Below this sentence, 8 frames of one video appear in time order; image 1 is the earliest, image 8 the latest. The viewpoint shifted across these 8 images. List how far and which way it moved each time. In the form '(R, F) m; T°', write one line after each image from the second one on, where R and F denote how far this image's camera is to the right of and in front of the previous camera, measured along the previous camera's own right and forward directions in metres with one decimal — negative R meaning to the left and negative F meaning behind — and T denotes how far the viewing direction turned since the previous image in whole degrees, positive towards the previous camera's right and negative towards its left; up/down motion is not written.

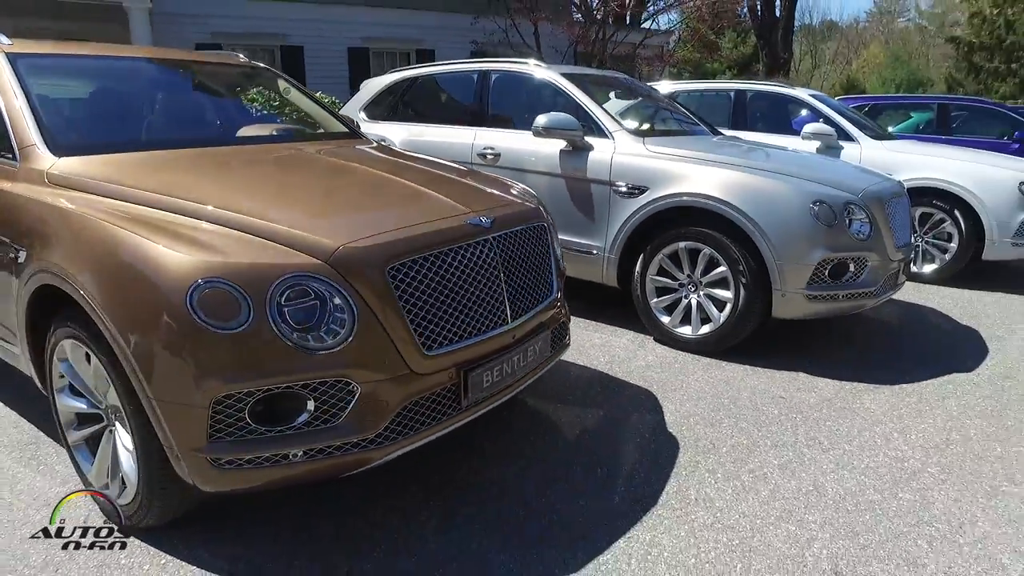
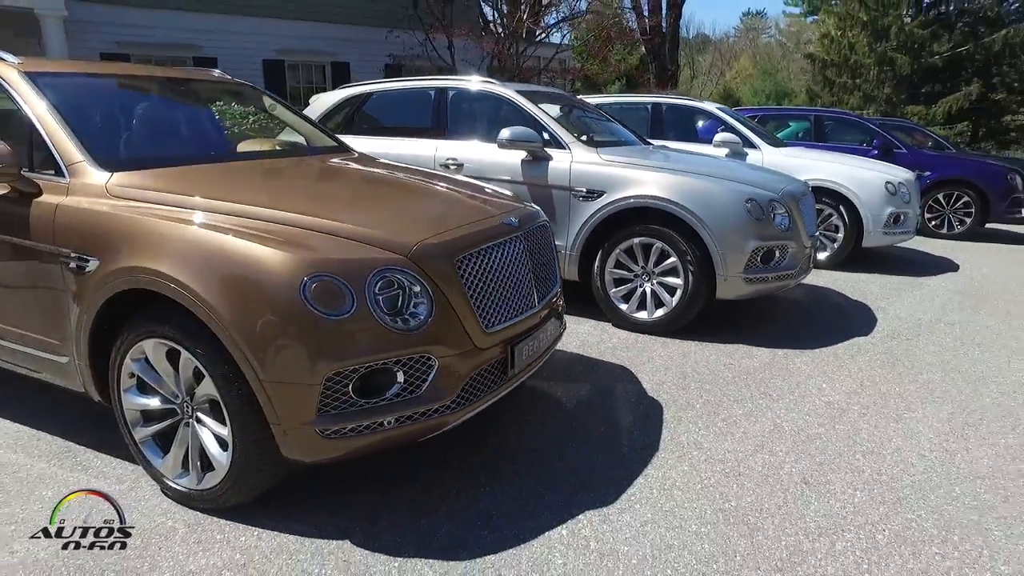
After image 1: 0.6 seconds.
(-0.6, -0.4) m; +9°
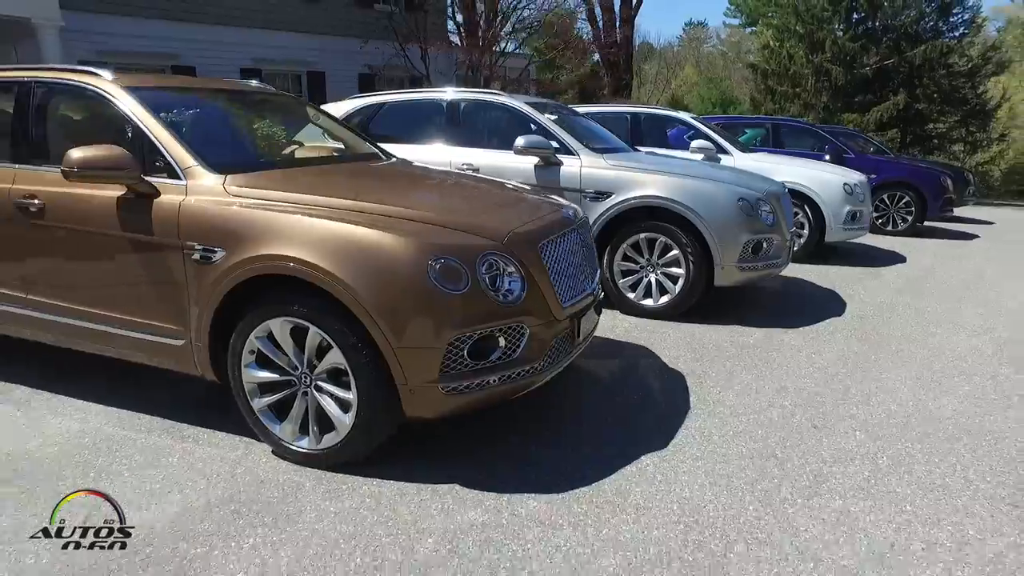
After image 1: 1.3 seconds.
(-0.6, -0.5) m; +5°
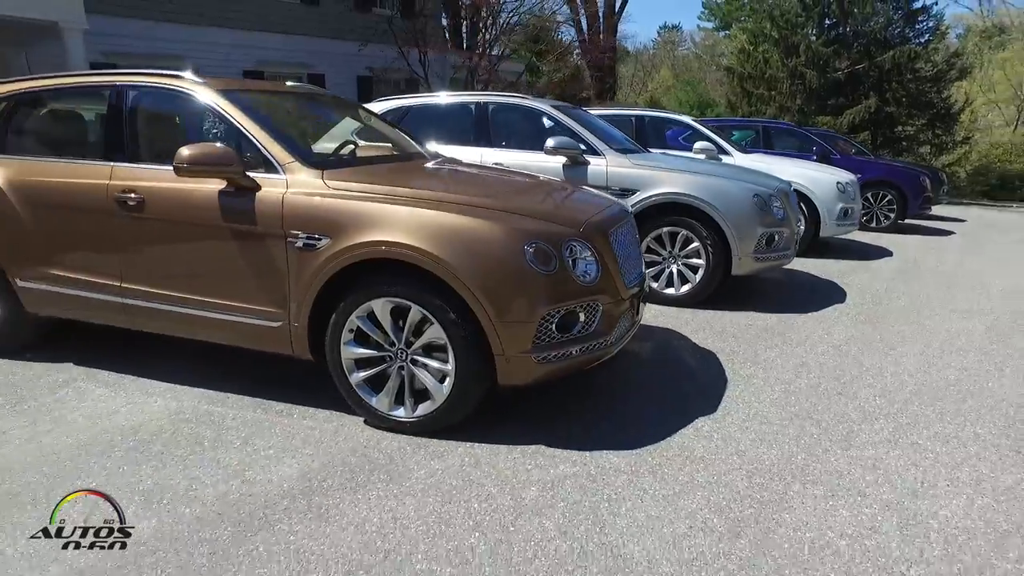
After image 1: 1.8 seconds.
(-0.6, -0.4) m; +2°
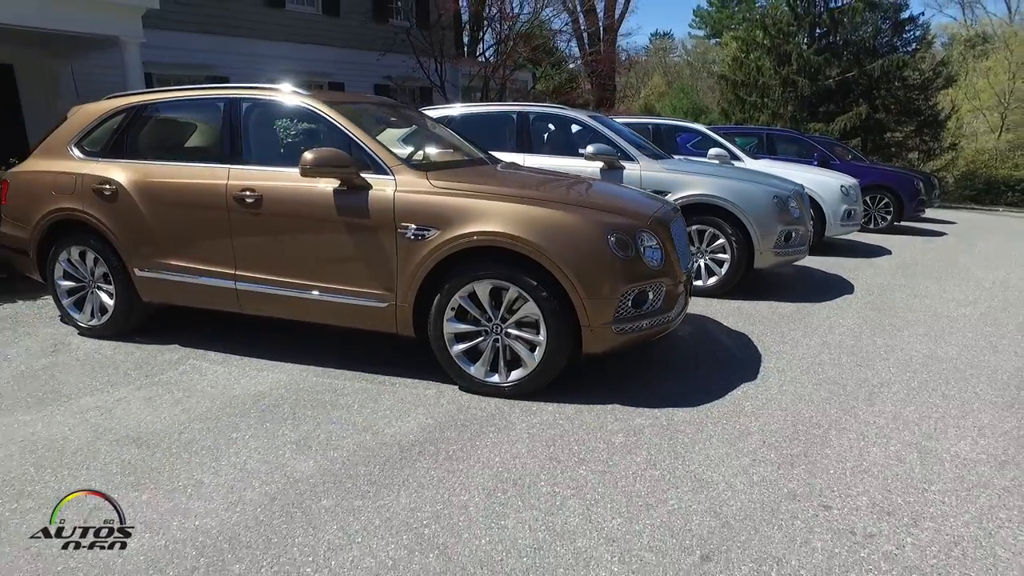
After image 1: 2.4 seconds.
(-0.6, -0.6) m; +1°
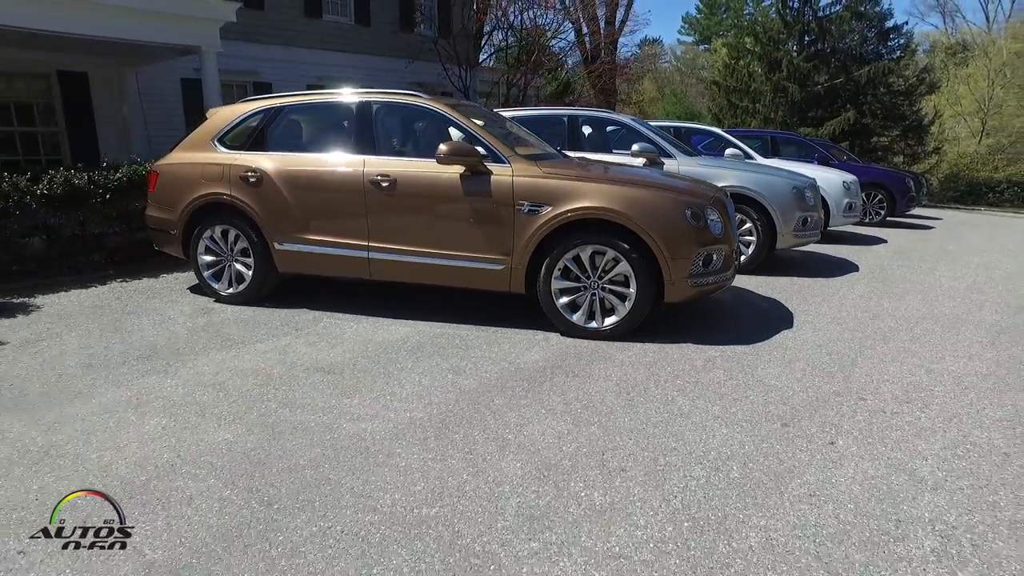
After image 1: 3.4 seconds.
(-0.9, -1.1) m; +1°
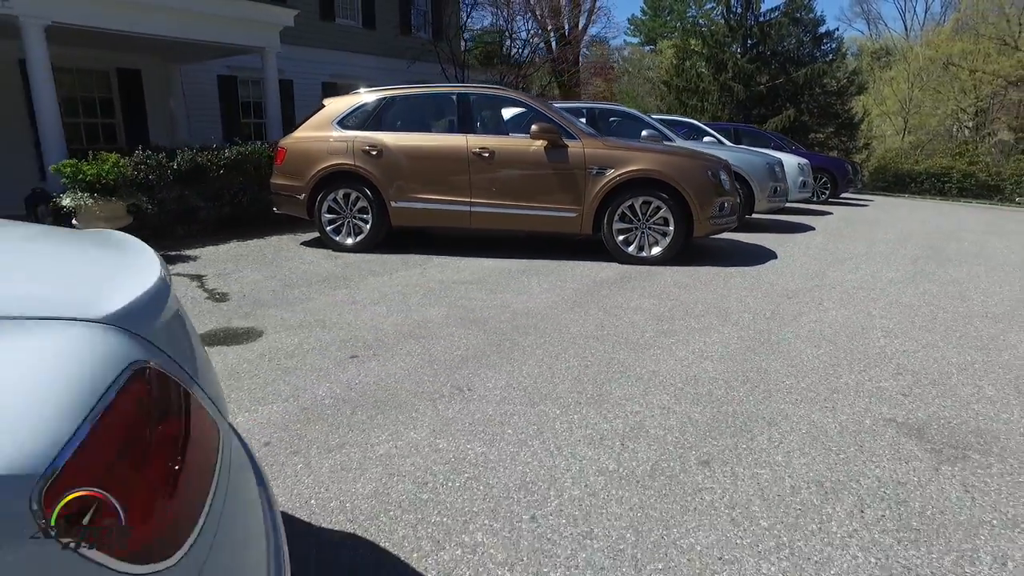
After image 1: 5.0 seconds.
(-1.5, -1.9) m; +5°
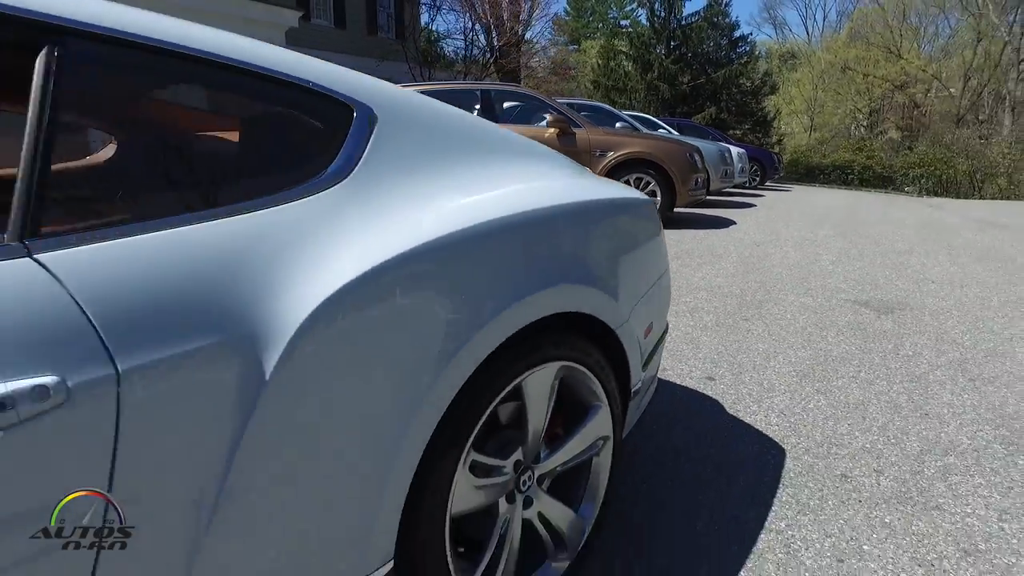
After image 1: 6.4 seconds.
(-1.4, -1.6) m; +7°
